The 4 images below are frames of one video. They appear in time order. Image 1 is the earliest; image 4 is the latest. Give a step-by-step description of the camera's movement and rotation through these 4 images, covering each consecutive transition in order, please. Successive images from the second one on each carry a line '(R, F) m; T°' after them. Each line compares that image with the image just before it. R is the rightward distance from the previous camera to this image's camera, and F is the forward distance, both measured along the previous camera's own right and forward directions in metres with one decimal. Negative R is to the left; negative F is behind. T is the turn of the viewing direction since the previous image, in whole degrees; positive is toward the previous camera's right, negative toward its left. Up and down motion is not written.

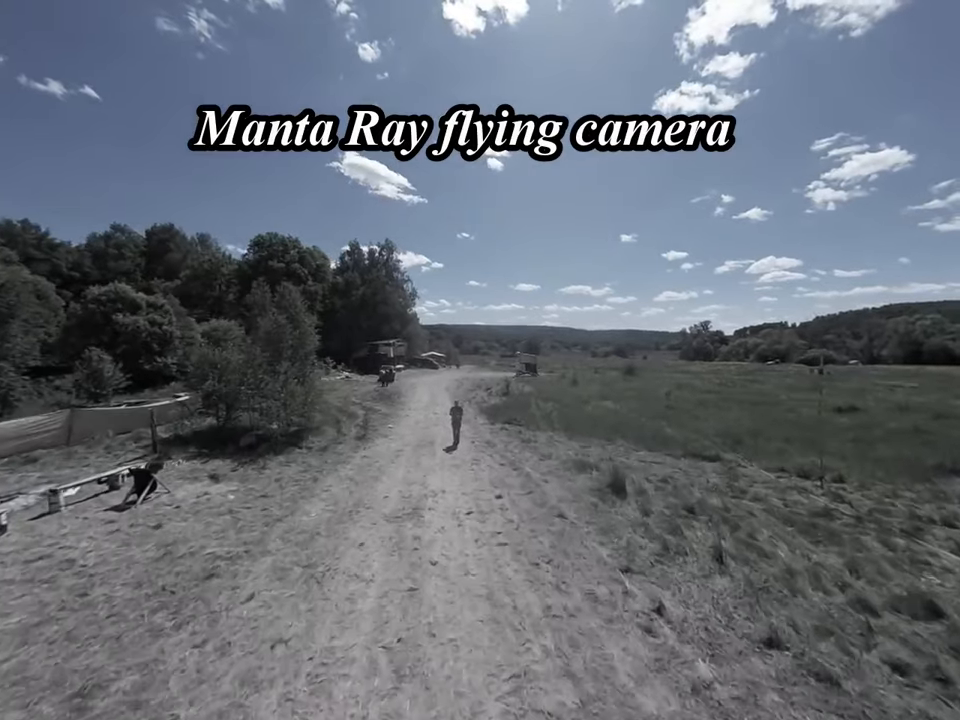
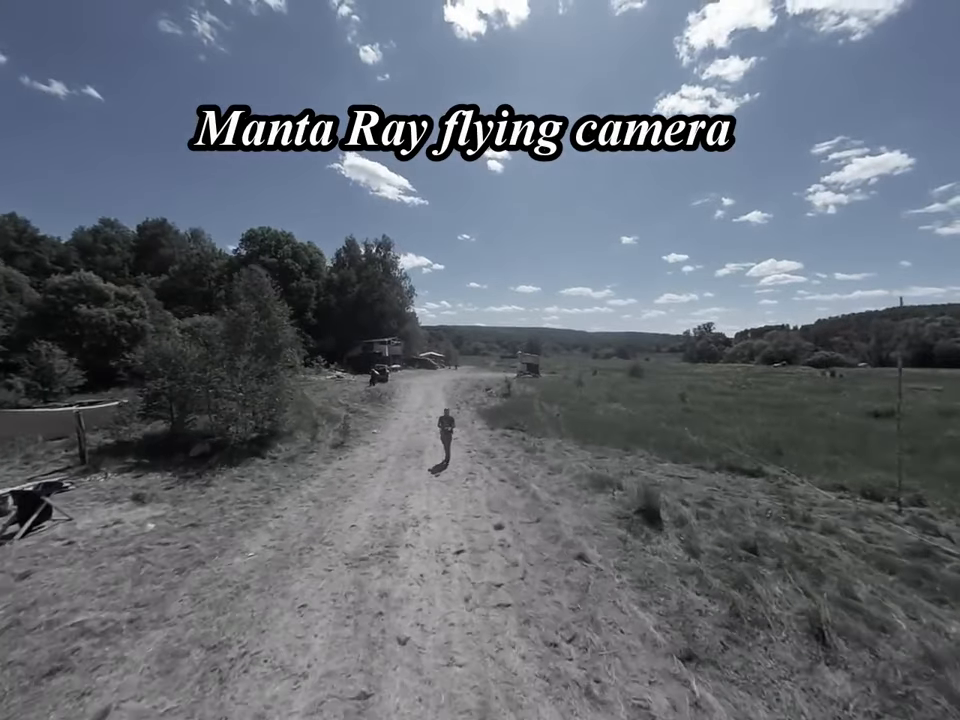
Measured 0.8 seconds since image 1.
(+0.2, +3.0) m; 0°
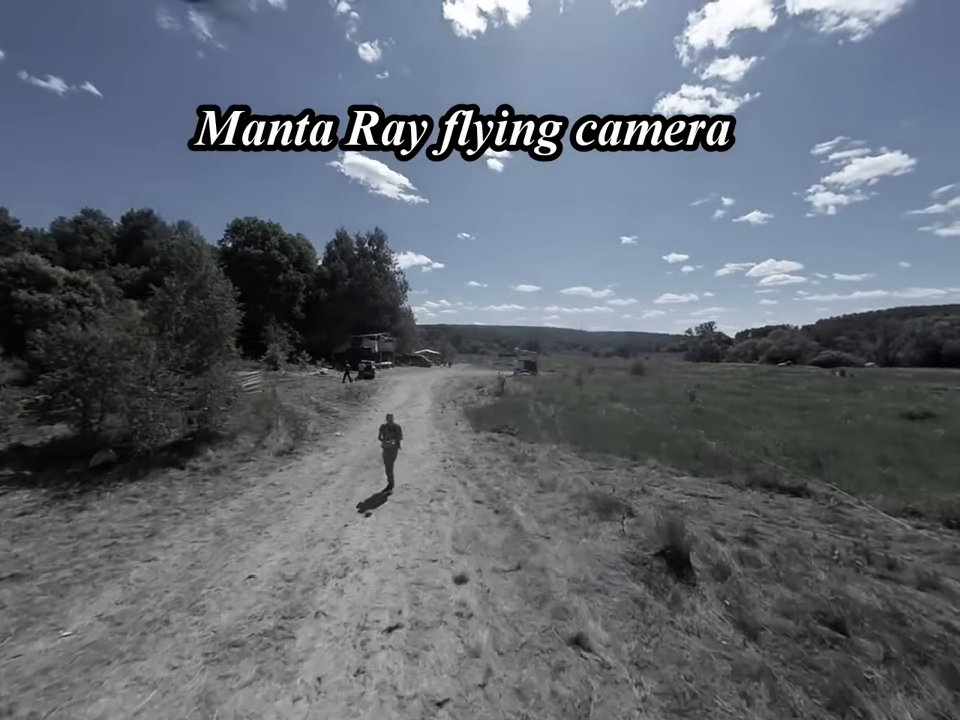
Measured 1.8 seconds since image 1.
(+0.9, +3.2) m; 0°
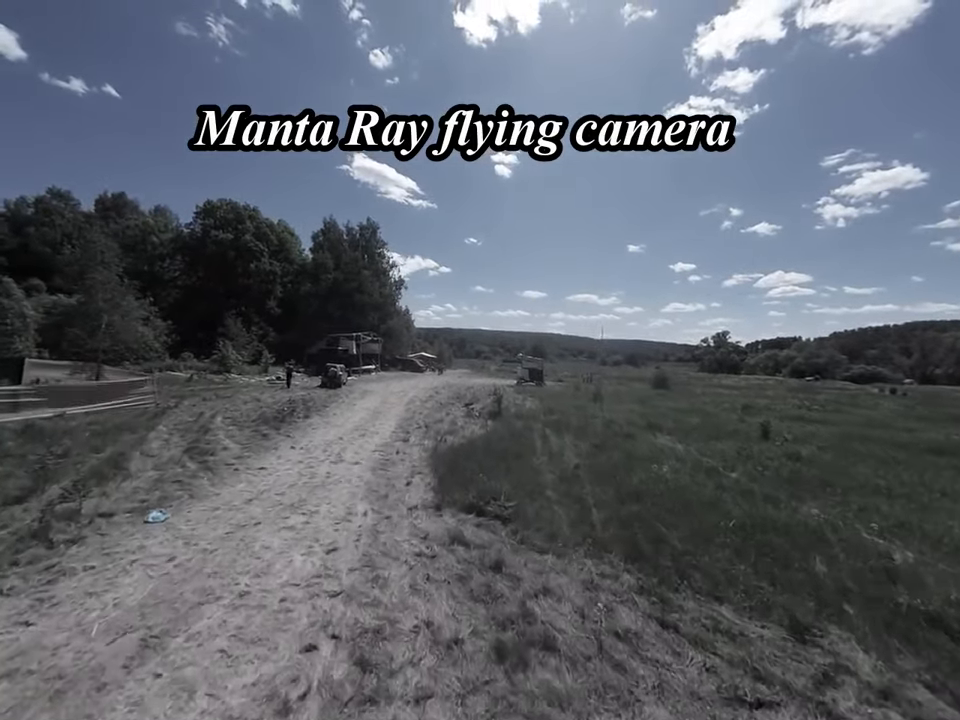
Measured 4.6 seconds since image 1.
(+1.1, +9.4) m; -1°
